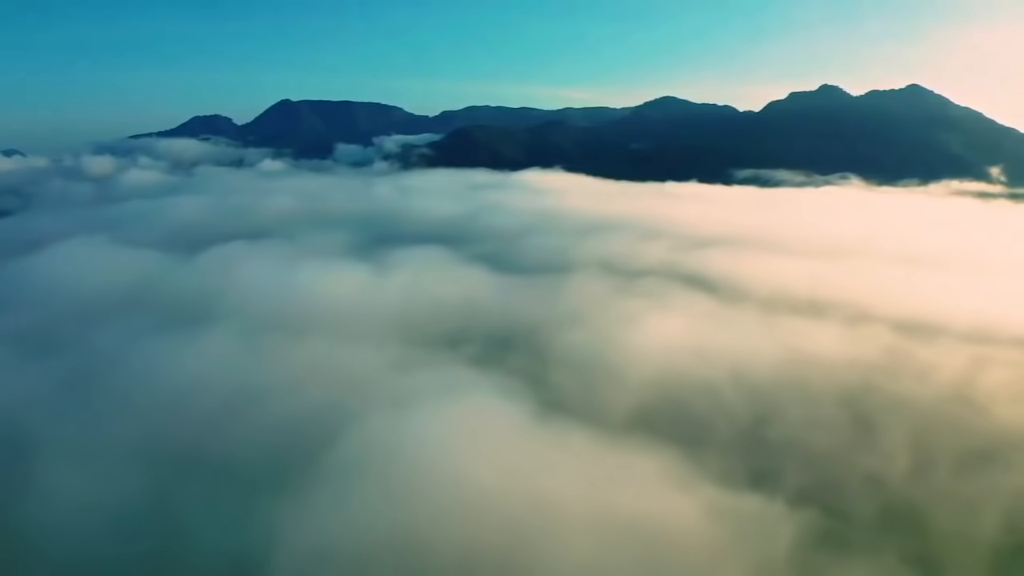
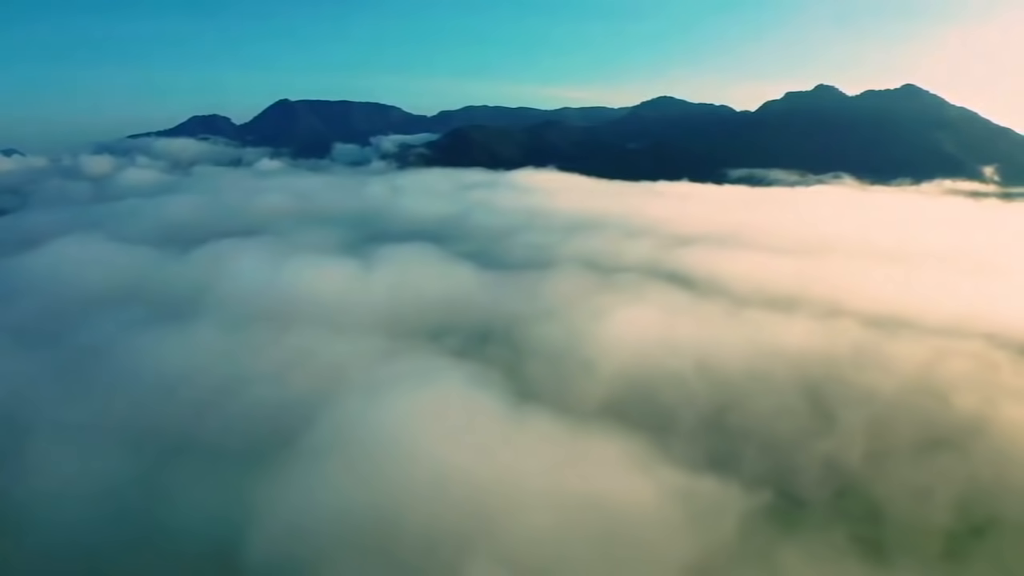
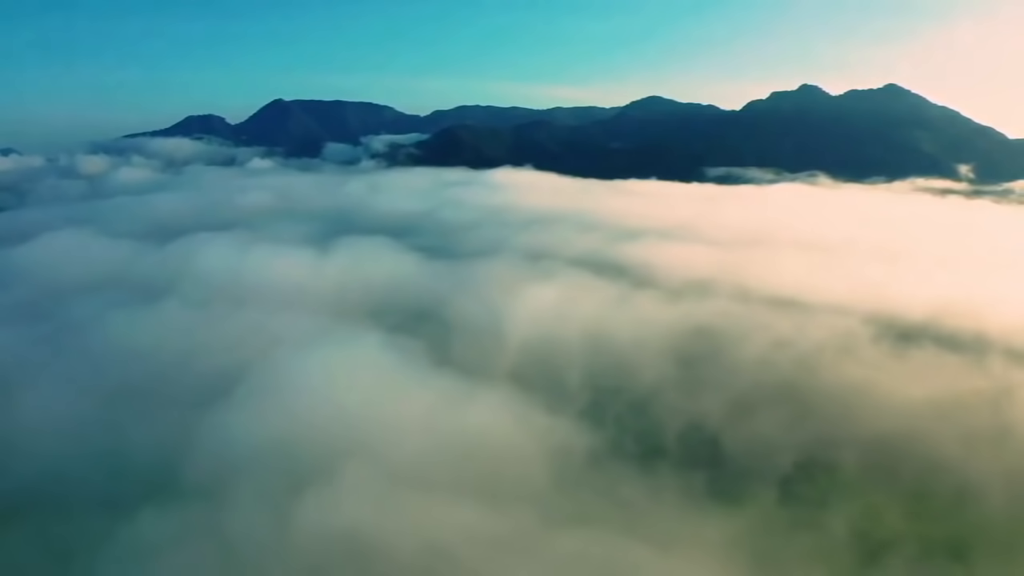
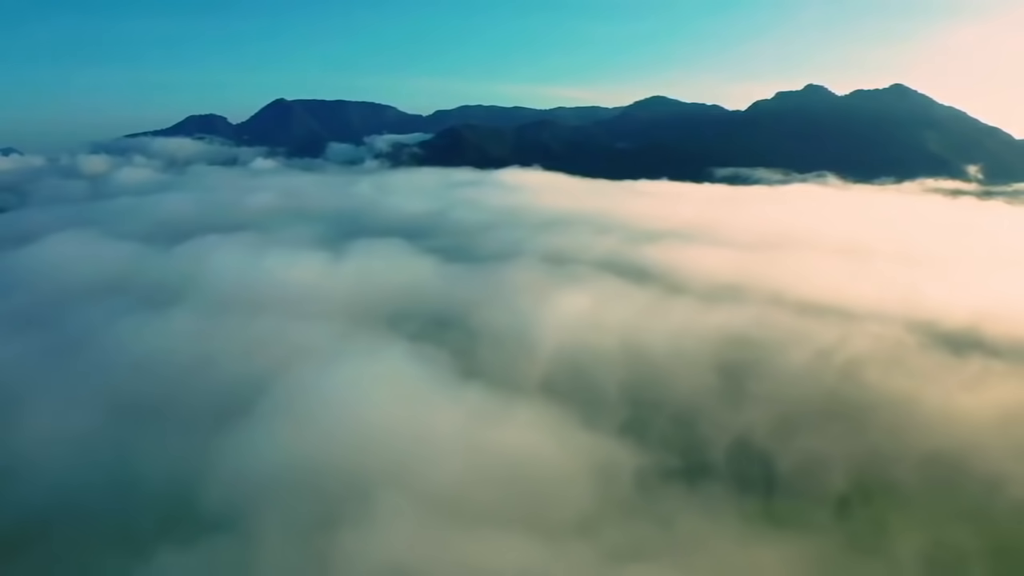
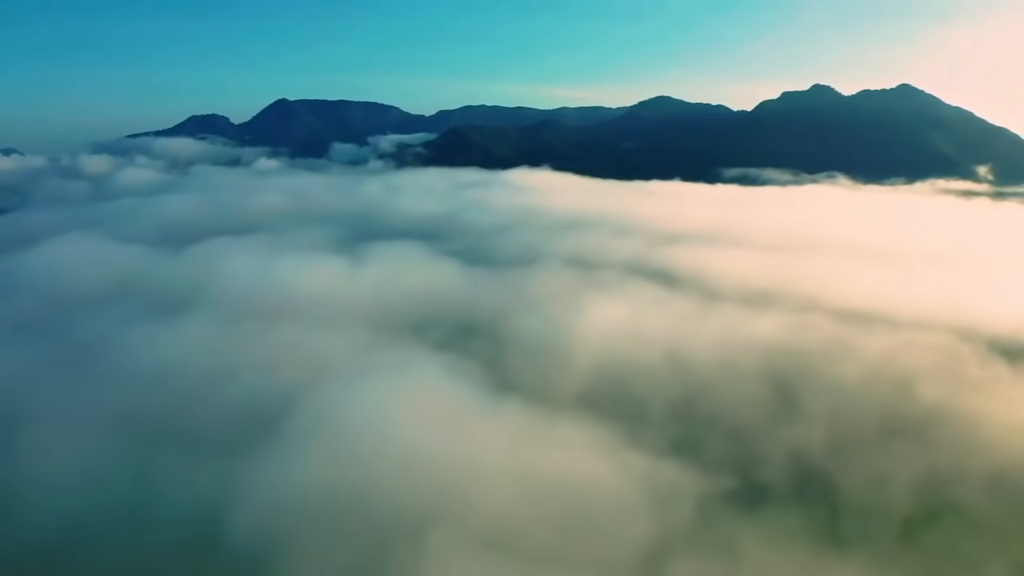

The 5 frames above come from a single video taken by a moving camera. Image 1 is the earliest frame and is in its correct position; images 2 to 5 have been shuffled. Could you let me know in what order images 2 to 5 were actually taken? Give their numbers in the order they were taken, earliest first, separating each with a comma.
2, 5, 4, 3
